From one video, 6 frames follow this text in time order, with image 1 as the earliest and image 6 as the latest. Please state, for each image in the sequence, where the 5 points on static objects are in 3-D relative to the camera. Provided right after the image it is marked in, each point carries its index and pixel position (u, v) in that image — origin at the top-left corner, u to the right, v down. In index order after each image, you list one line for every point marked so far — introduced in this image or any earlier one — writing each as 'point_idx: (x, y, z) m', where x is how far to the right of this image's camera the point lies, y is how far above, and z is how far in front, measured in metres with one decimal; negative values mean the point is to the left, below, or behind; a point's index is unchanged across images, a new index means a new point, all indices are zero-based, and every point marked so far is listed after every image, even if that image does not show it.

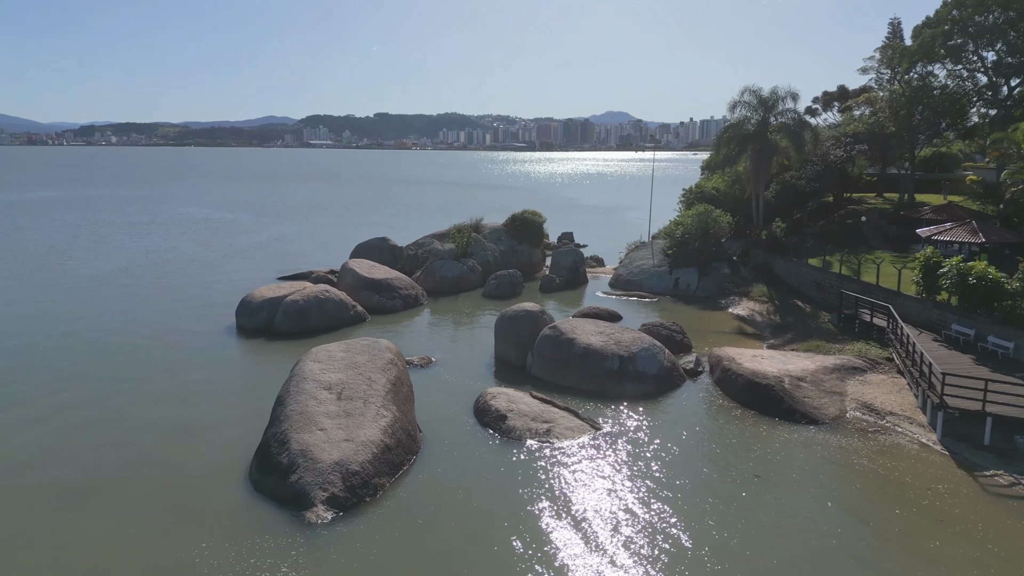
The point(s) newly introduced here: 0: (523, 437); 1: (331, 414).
0: (+0.2, -3.4, +16.9) m
1: (-3.8, -2.6, +15.6) m
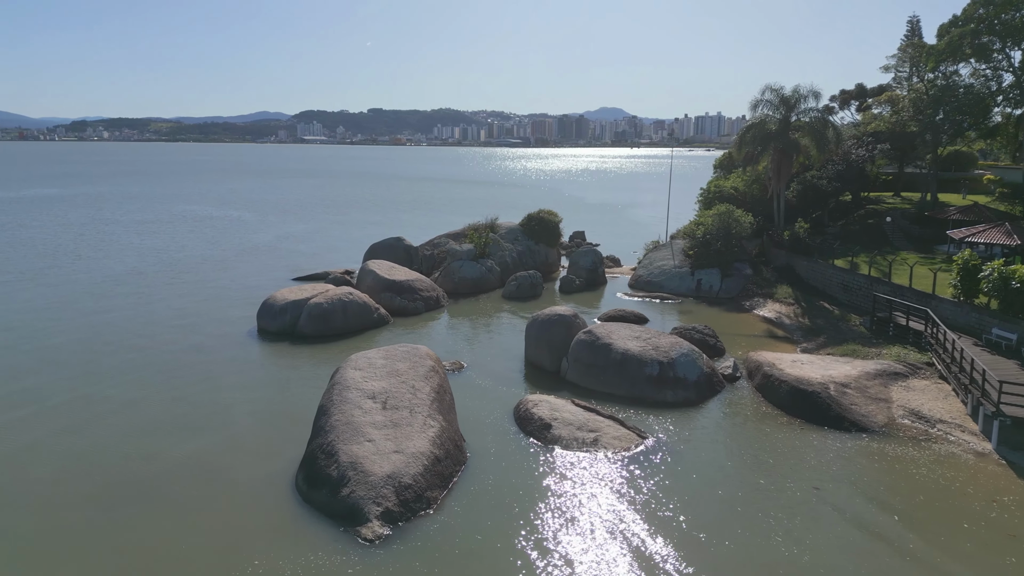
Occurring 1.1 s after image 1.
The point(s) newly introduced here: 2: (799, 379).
0: (+1.3, -3.6, +16.5) m
1: (-2.8, -2.8, +15.2) m
2: (+7.4, -2.4, +19.2) m
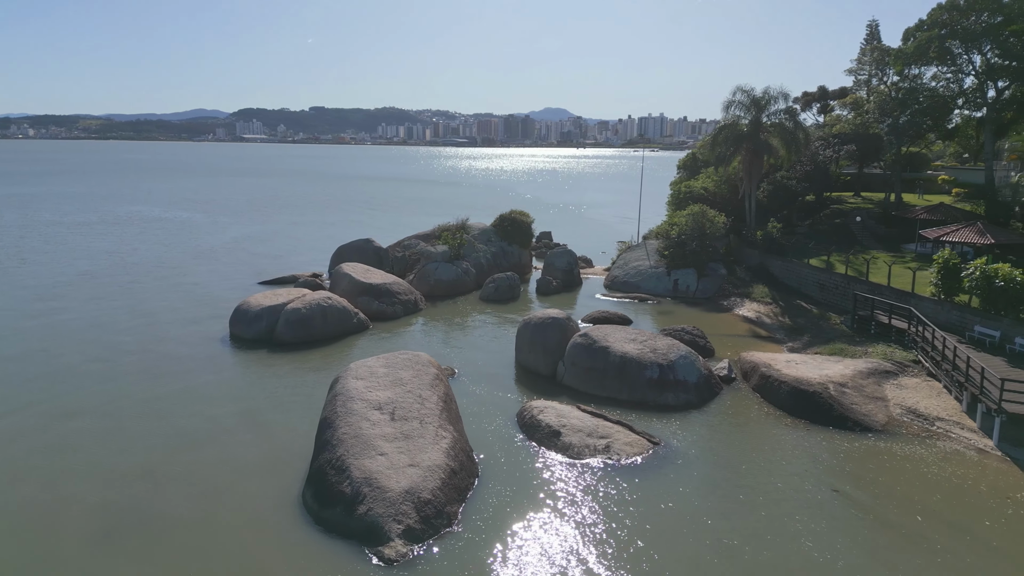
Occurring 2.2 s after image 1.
0: (+1.5, -3.6, +16.1) m
1: (-2.4, -2.9, +14.6) m
2: (+7.4, -2.4, +19.2) m
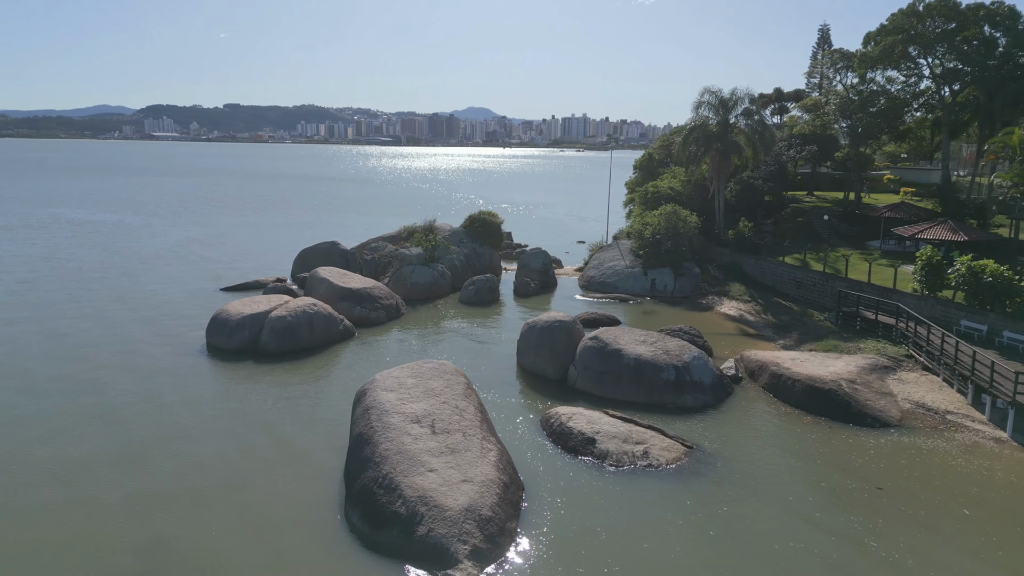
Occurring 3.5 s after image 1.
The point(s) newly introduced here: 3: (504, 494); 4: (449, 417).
0: (+2.3, -3.7, +15.8) m
1: (-1.5, -3.1, +13.9) m
2: (+7.9, -2.4, +19.5) m
3: (-0.2, -3.8, +13.5) m
4: (-1.3, -2.6, +14.9) m
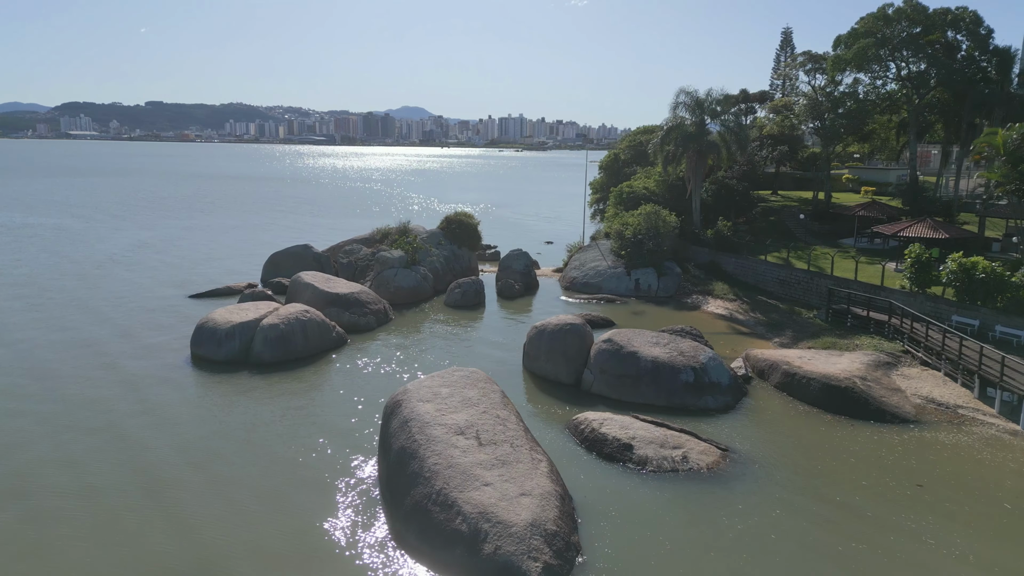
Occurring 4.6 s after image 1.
0: (+3.1, -3.8, +15.6) m
1: (-0.5, -3.2, +13.3) m
2: (+8.3, -2.3, +19.7) m
3: (+0.9, -3.8, +13.1) m
4: (-0.4, -2.7, +14.4) m
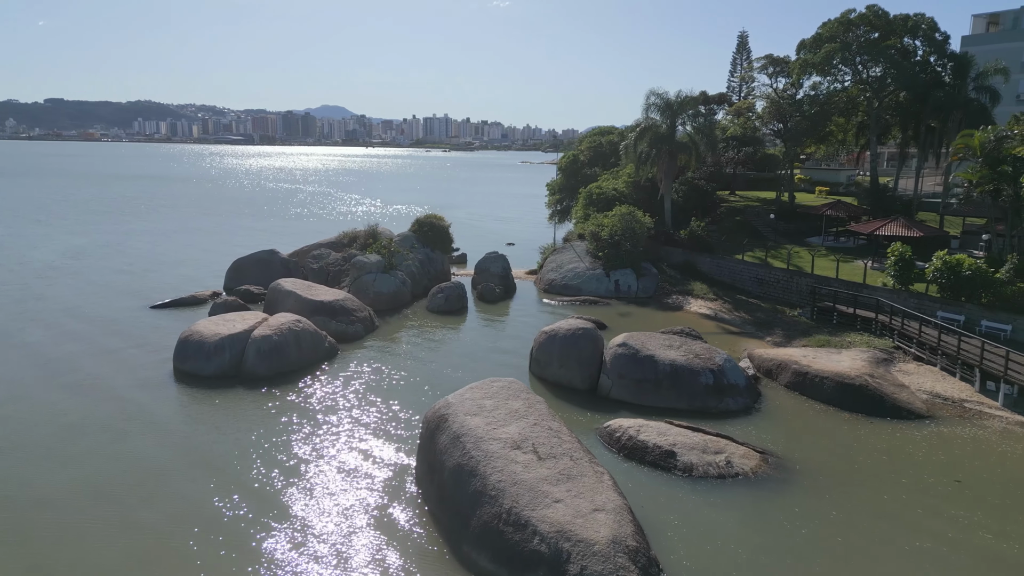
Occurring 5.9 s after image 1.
0: (+4.0, -3.8, +15.4) m
1: (+0.7, -3.3, +12.8) m
2: (+8.8, -2.3, +20.0) m
3: (+2.0, -4.0, +12.7) m
4: (+0.7, -2.8, +13.9) m
